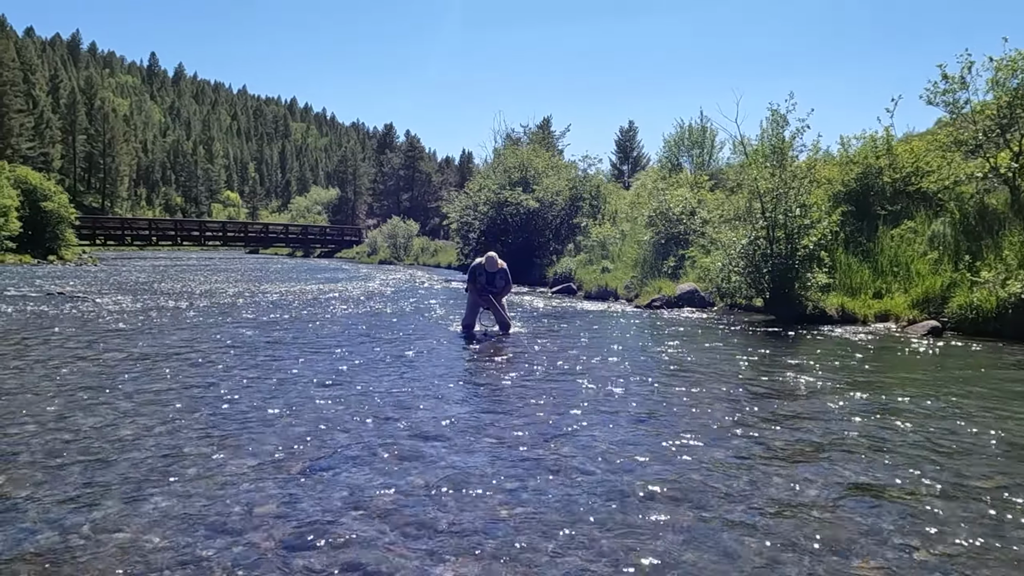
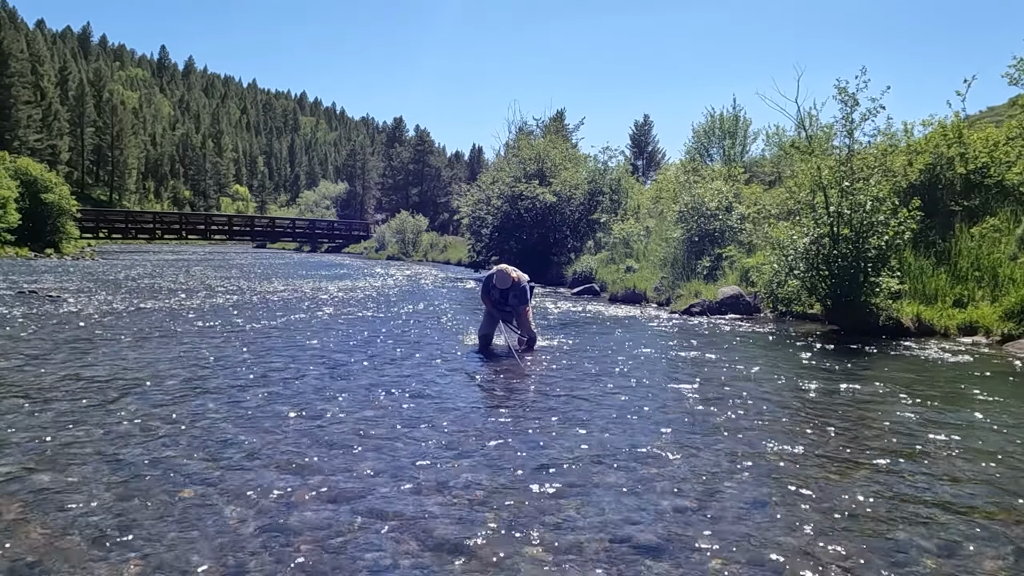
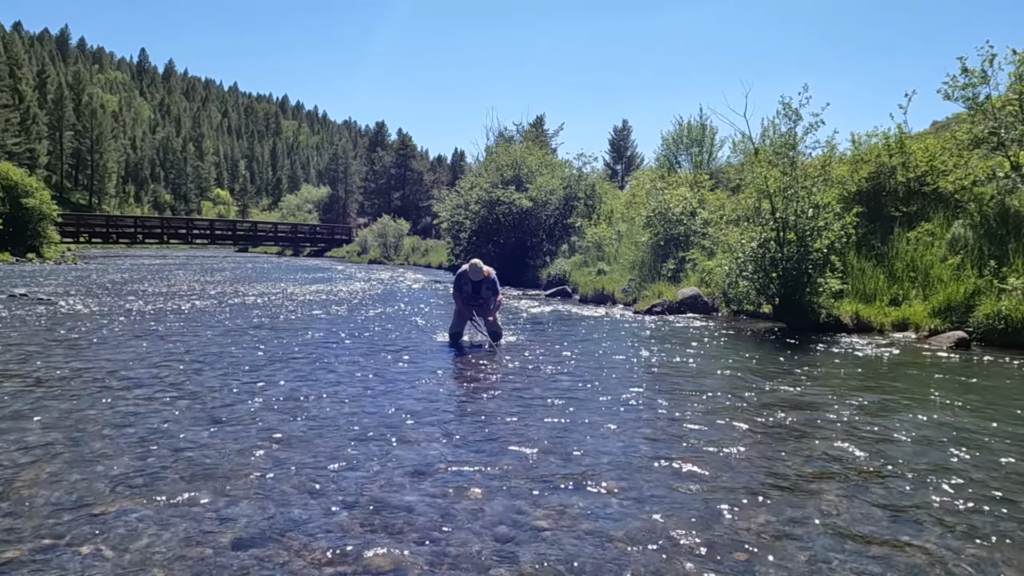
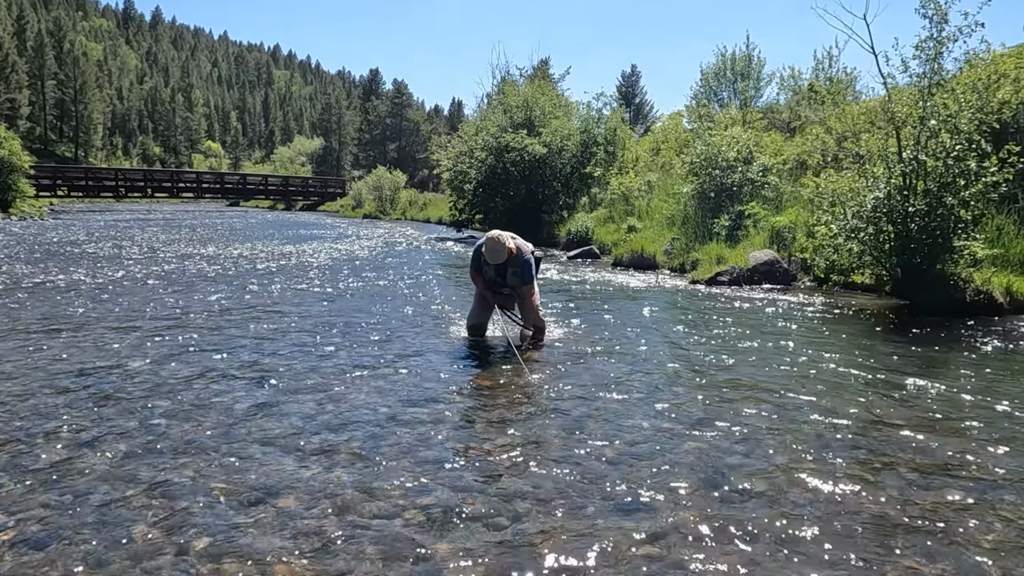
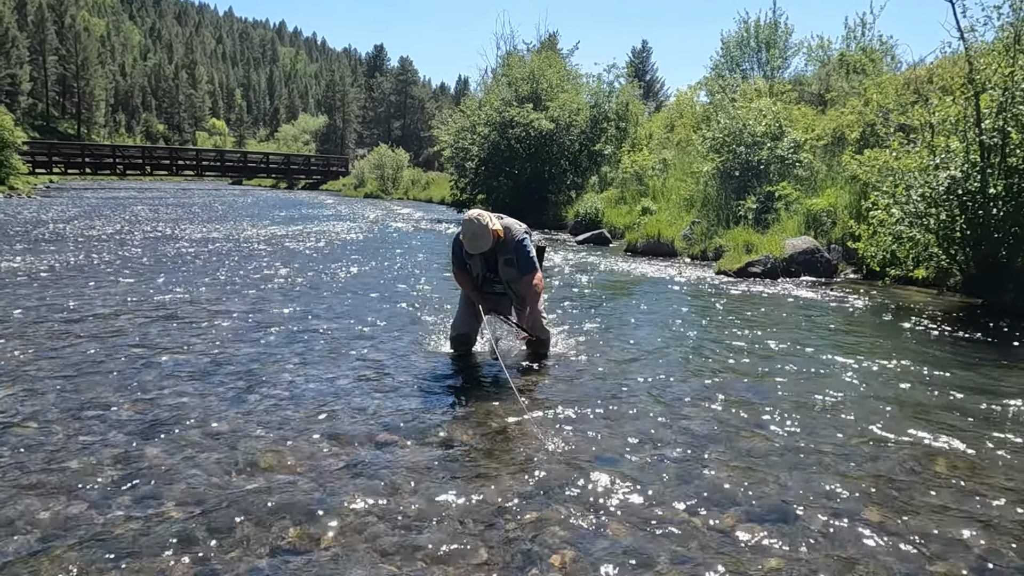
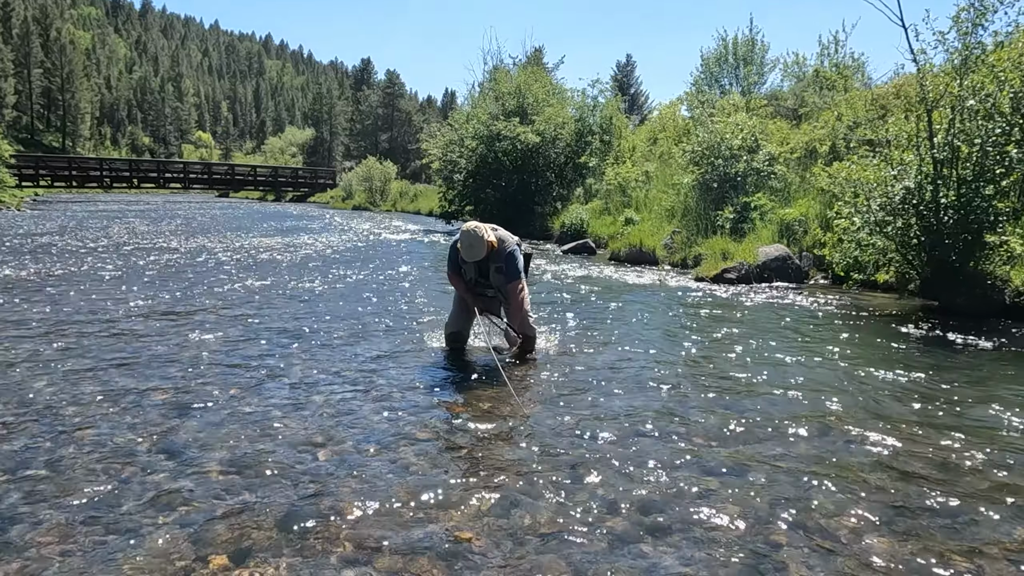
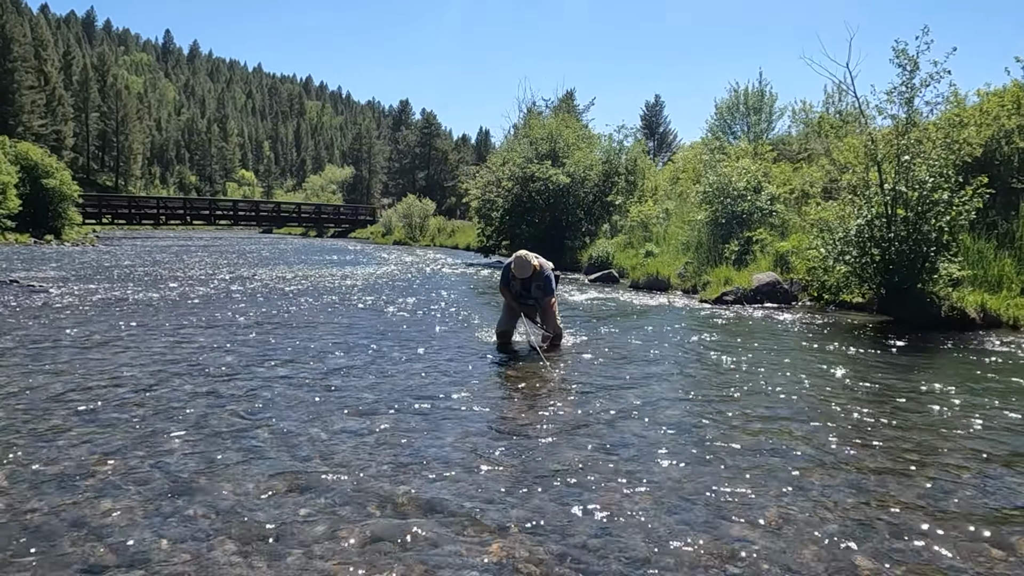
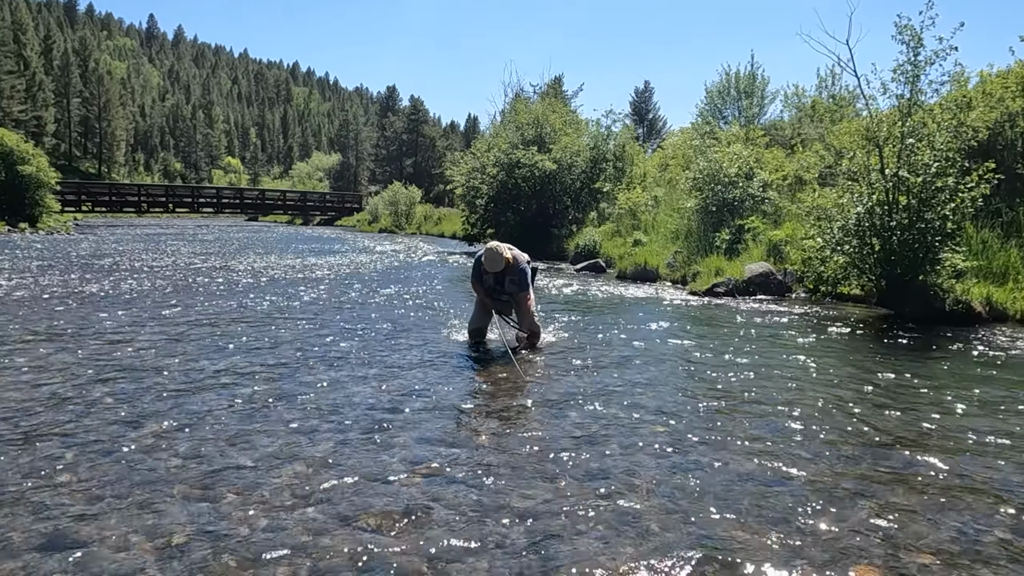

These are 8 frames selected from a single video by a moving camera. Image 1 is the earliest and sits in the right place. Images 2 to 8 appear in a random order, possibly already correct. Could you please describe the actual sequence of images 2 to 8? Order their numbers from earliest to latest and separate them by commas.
3, 2, 7, 8, 4, 6, 5
